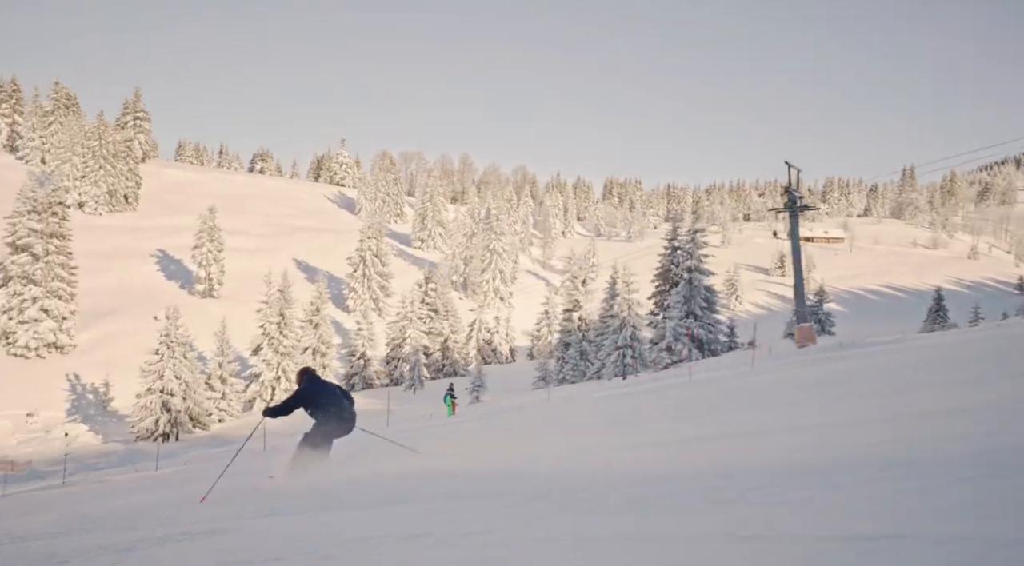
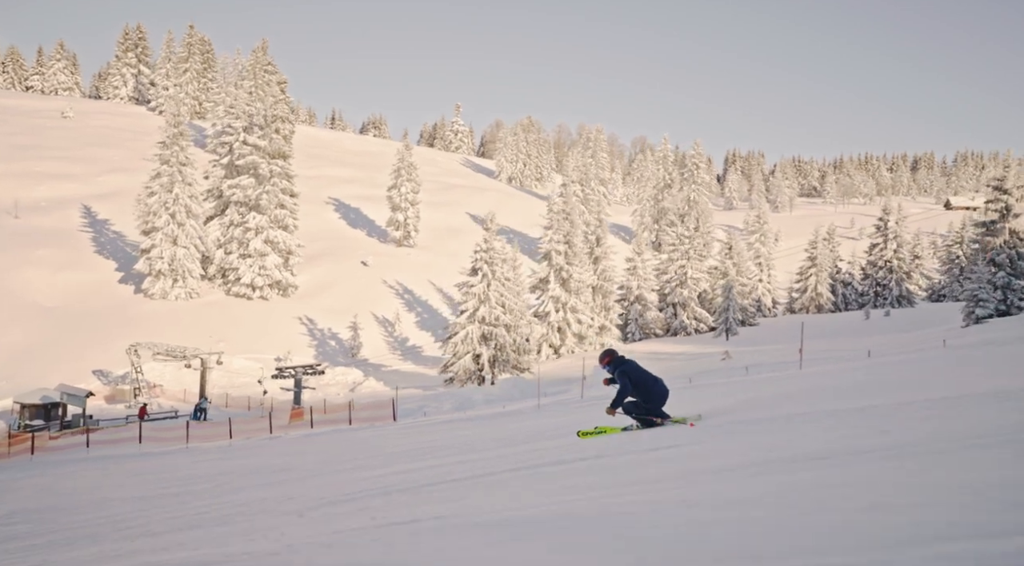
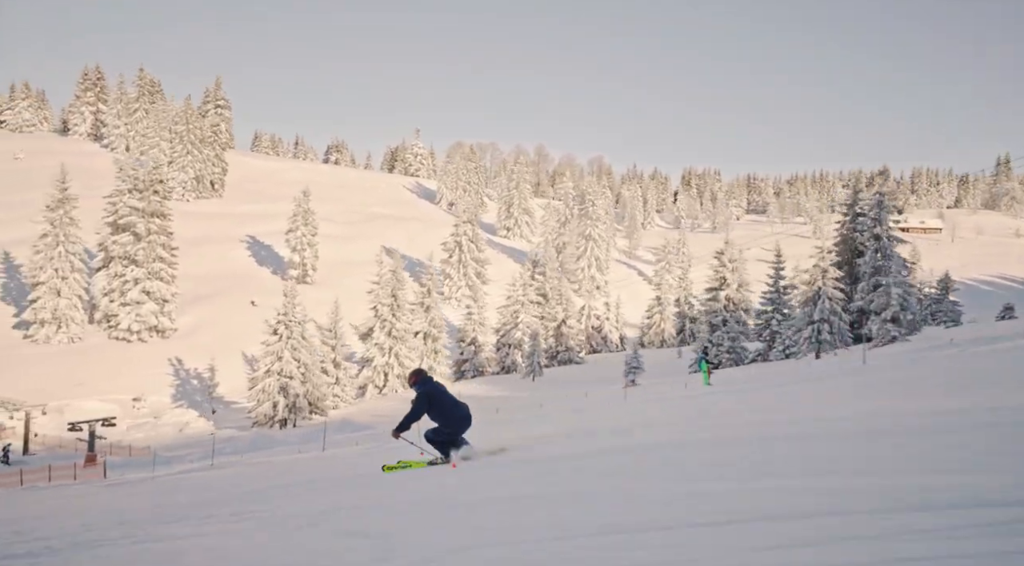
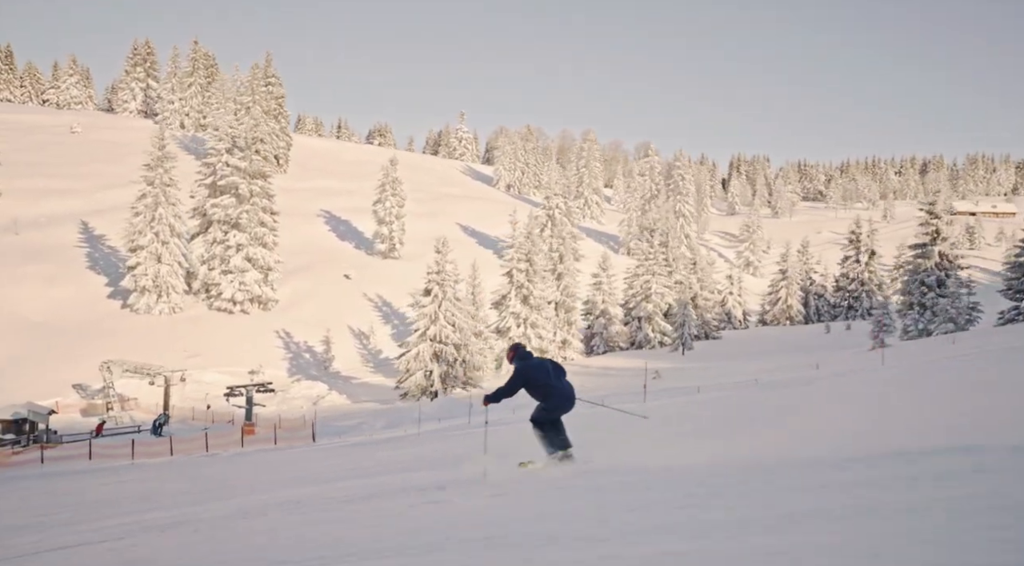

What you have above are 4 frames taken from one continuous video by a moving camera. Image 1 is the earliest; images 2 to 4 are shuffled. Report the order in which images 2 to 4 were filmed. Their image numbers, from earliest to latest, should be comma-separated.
3, 4, 2
